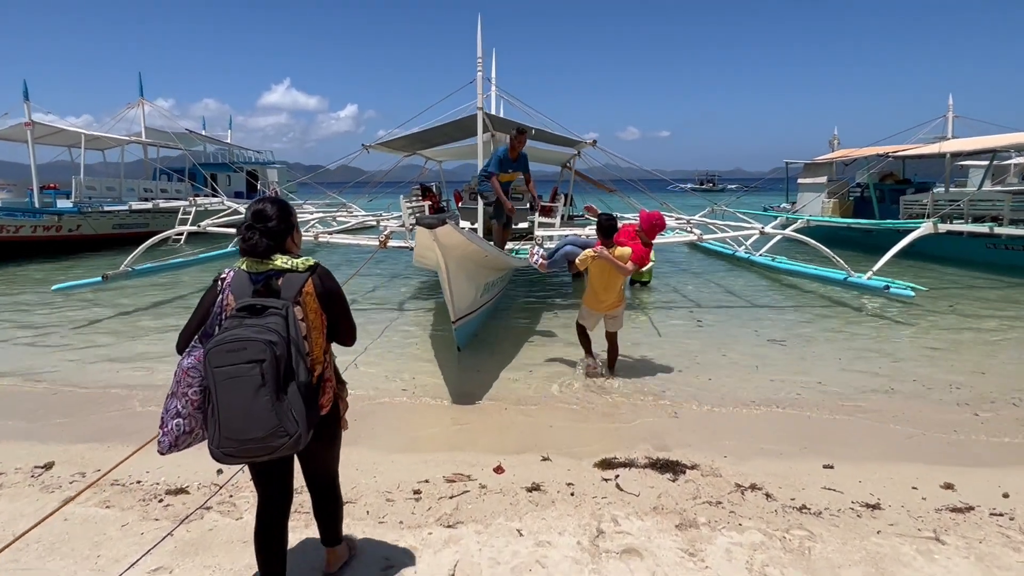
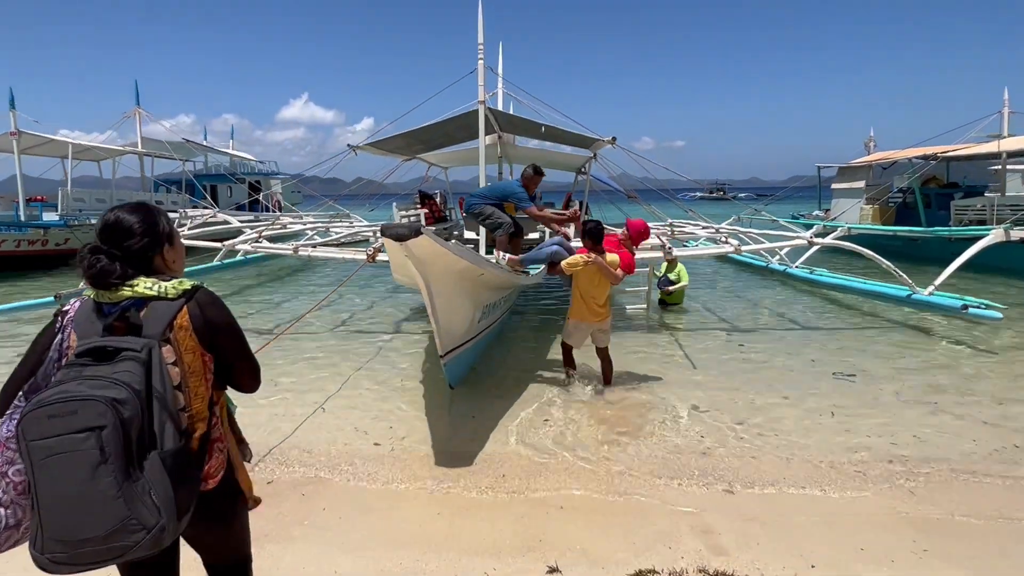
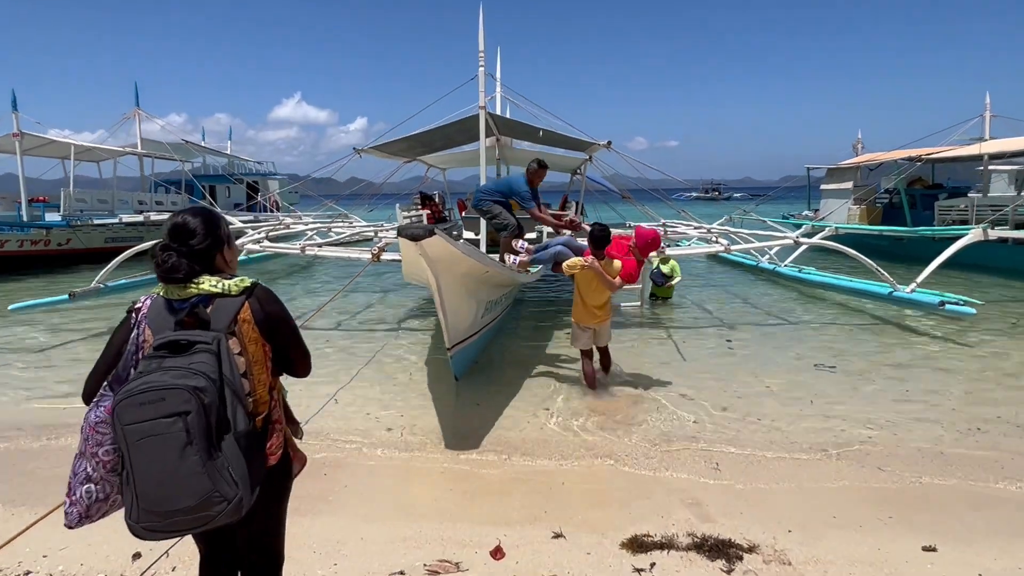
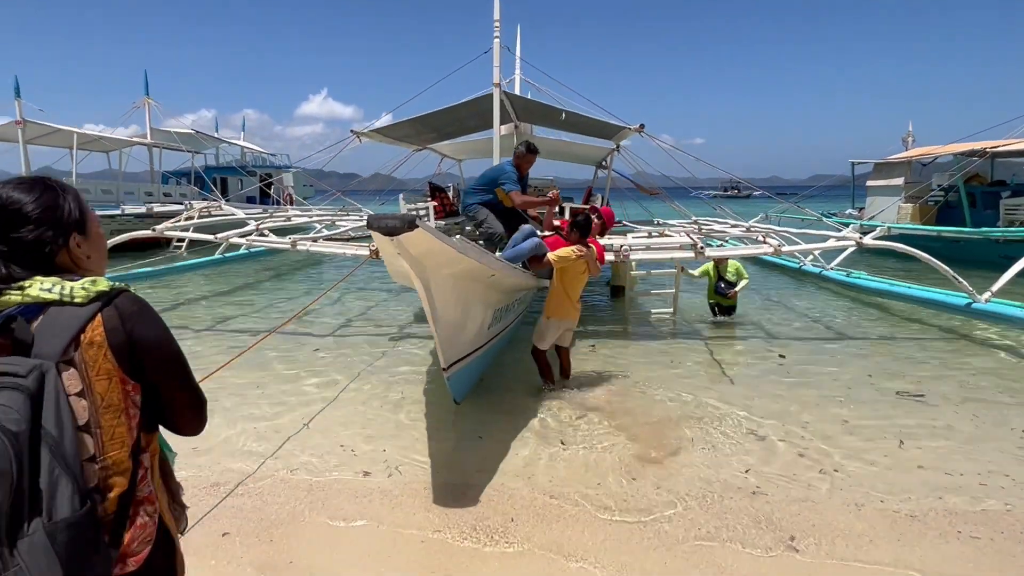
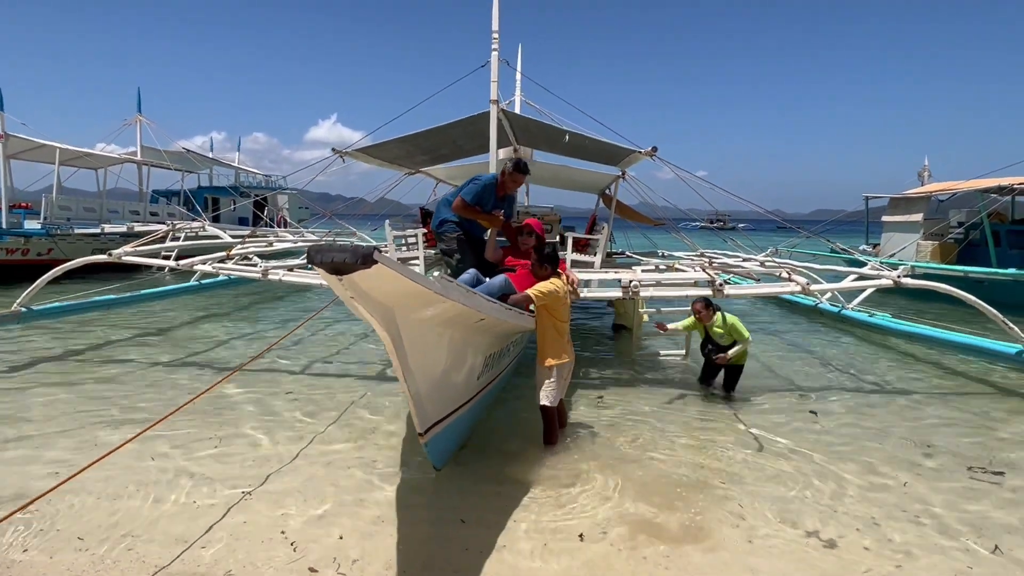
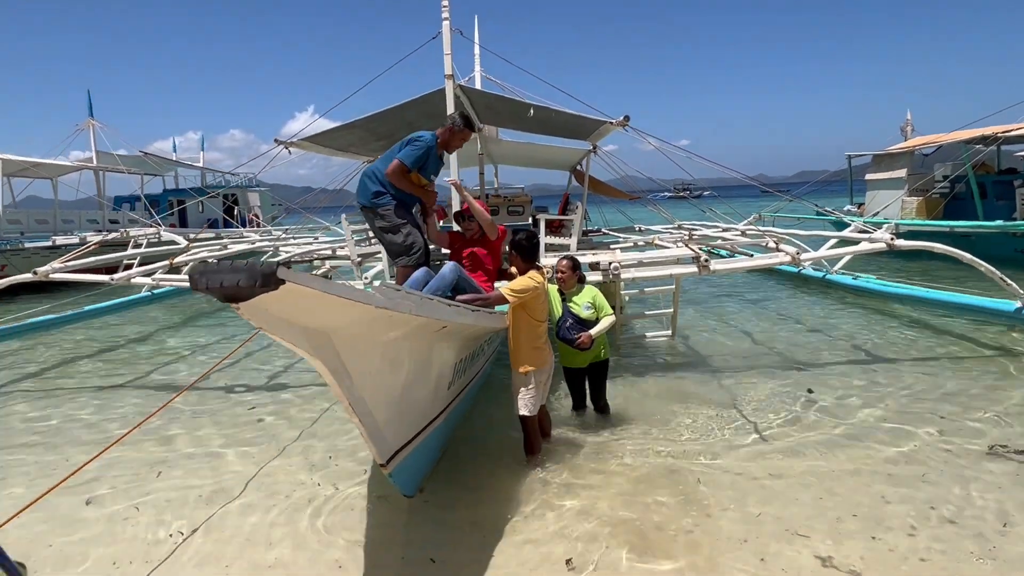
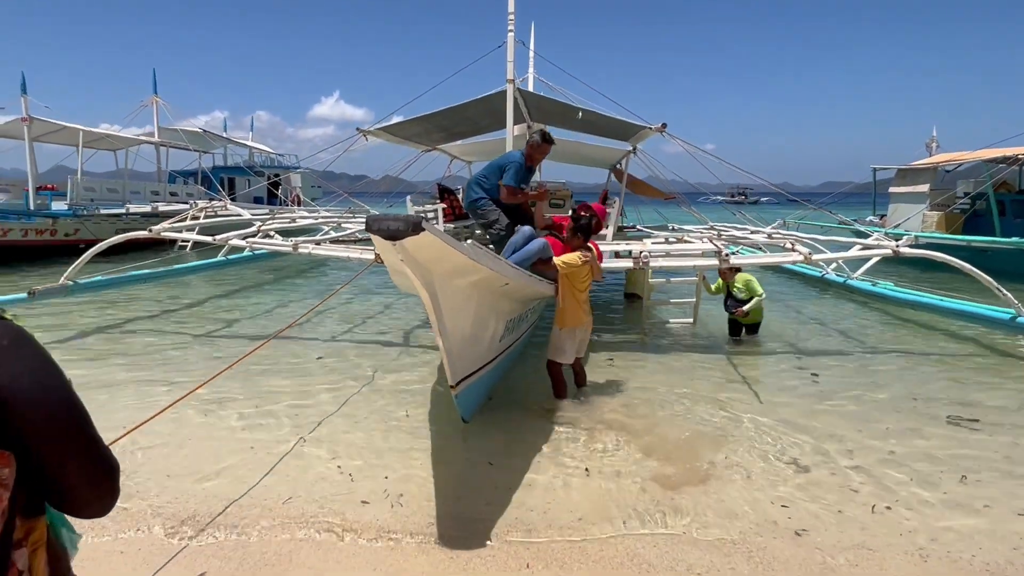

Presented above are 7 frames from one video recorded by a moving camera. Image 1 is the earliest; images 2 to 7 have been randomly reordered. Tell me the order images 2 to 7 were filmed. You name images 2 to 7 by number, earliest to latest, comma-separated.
3, 2, 4, 7, 5, 6
